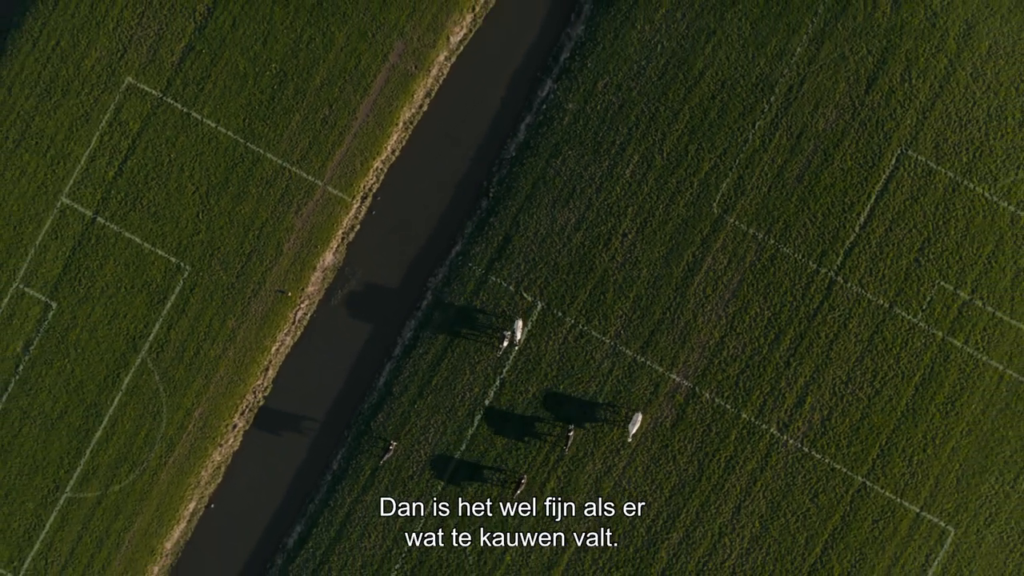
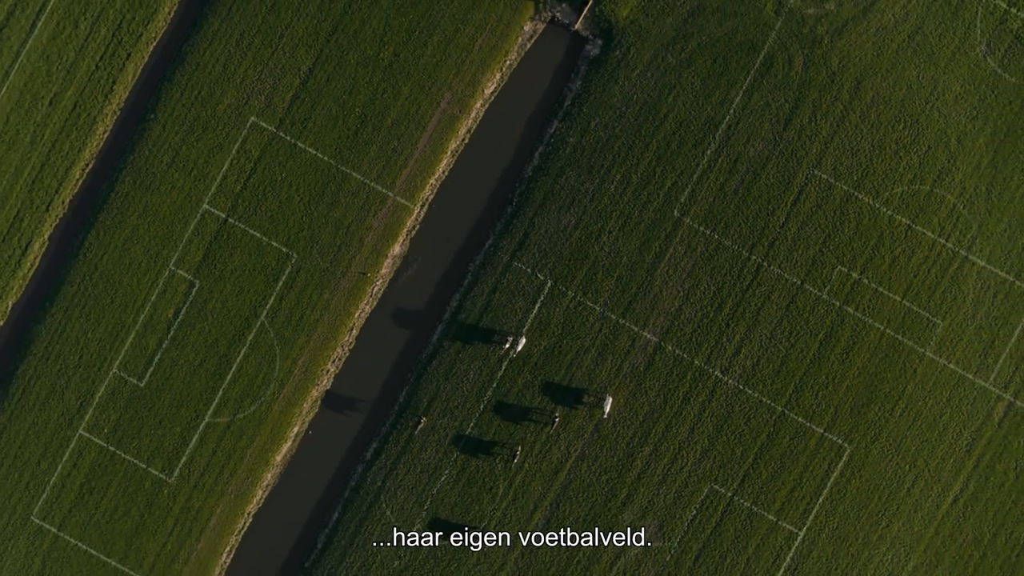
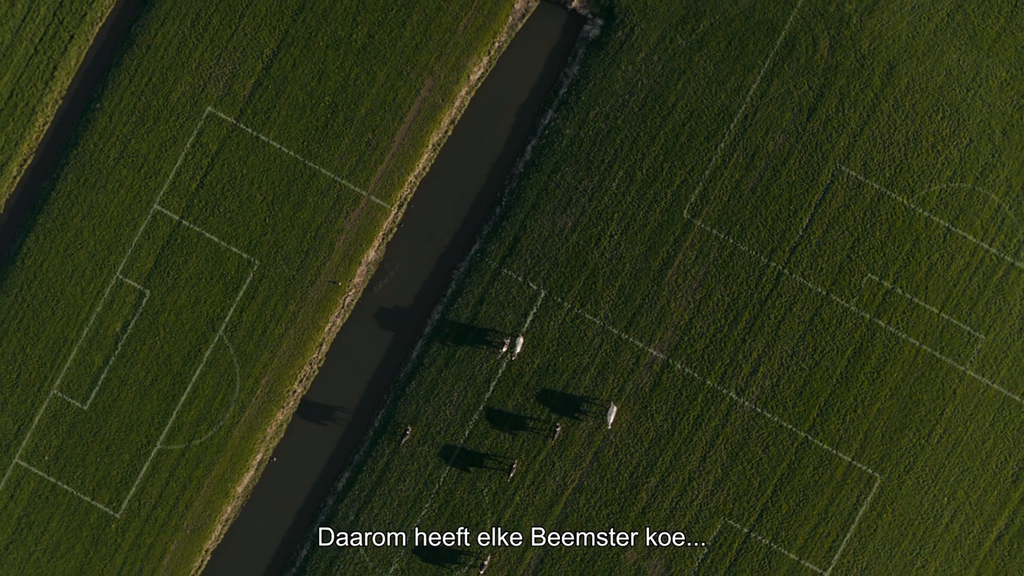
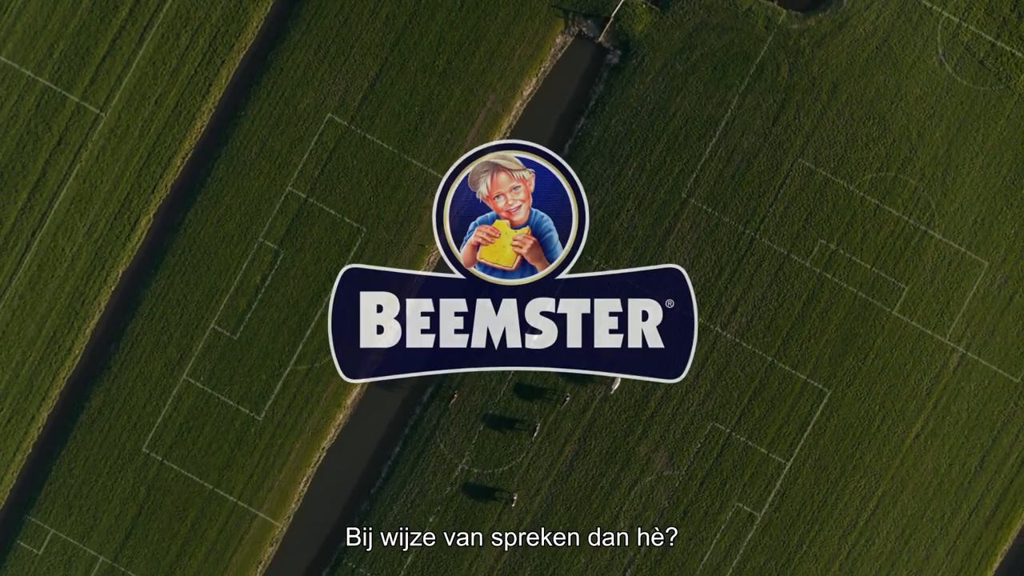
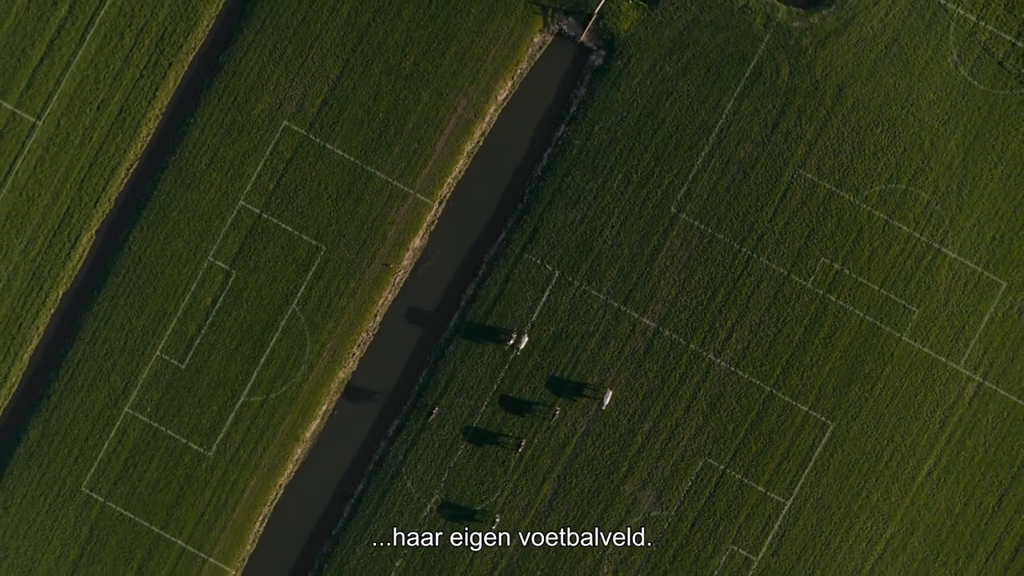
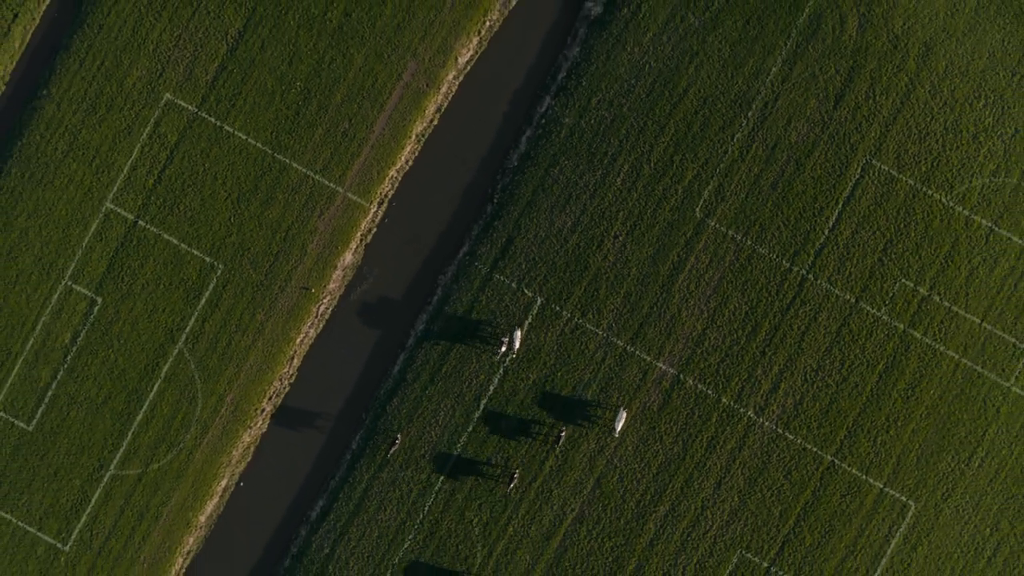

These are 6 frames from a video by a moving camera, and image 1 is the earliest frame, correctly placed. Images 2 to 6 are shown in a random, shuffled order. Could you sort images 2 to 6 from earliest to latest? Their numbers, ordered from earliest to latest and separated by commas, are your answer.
6, 3, 2, 5, 4
